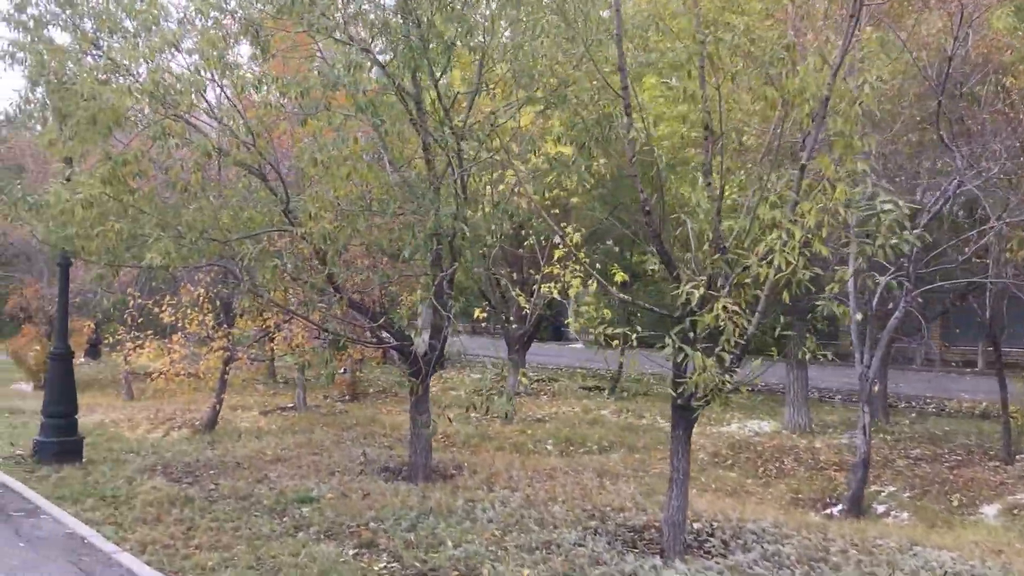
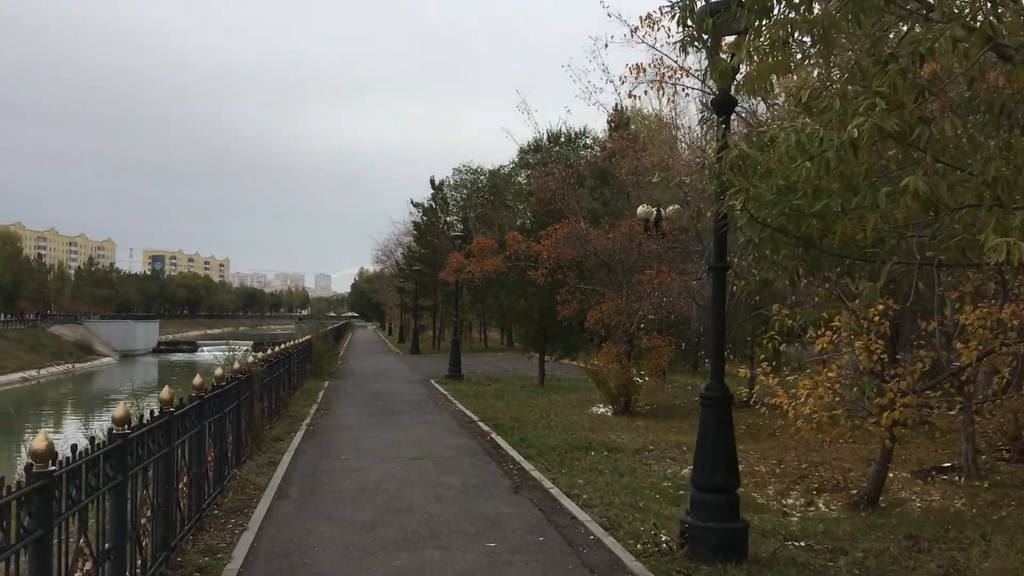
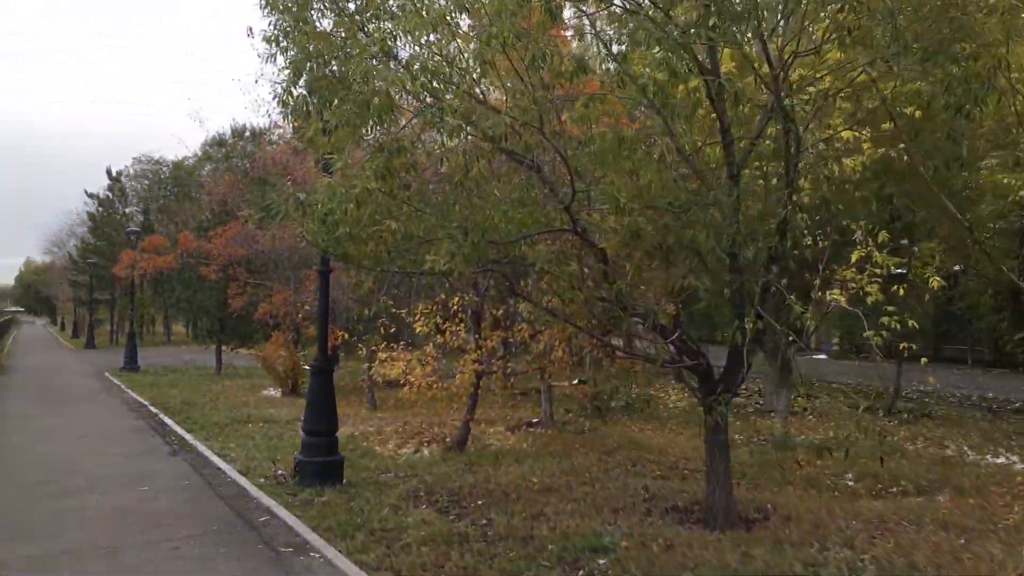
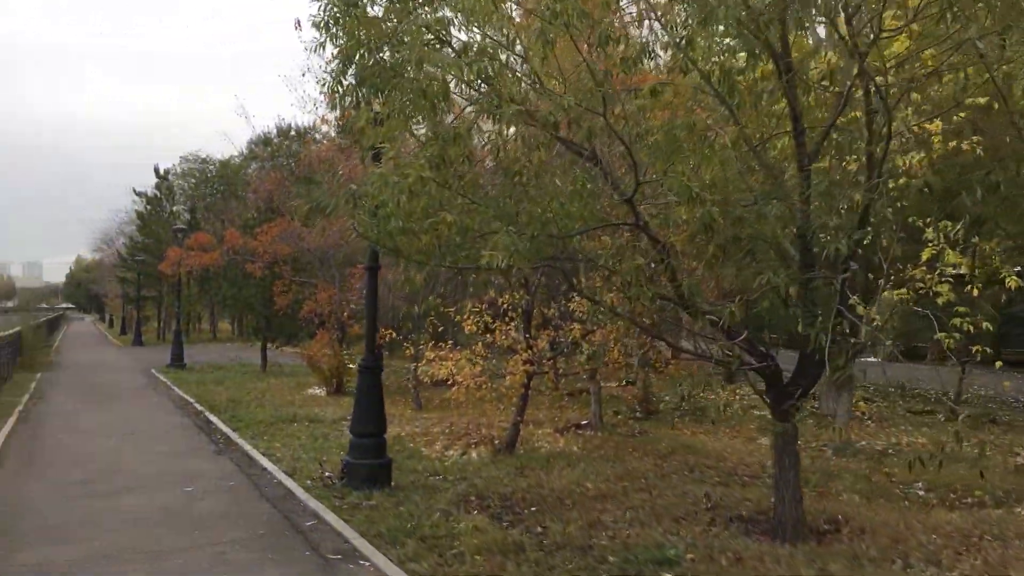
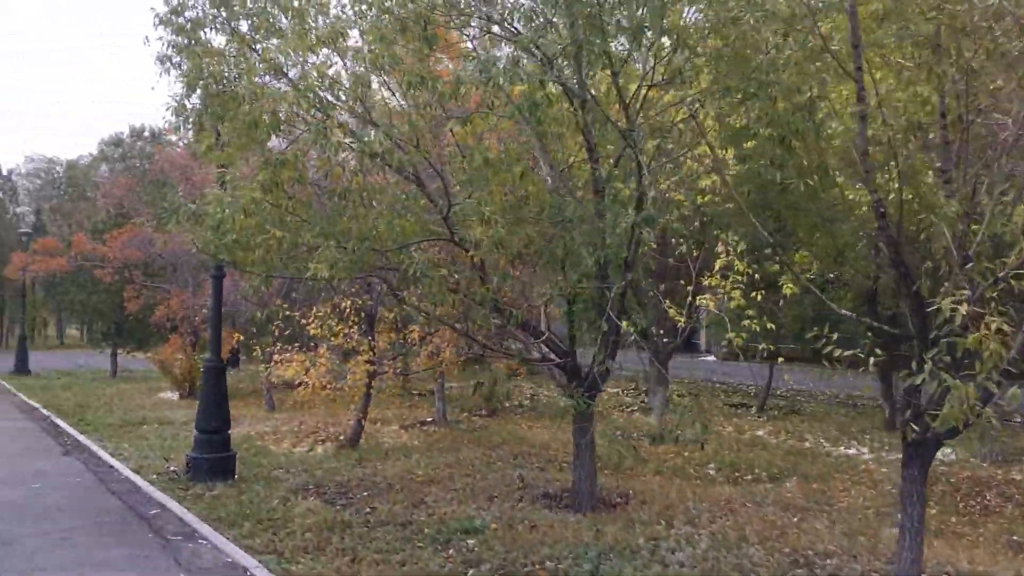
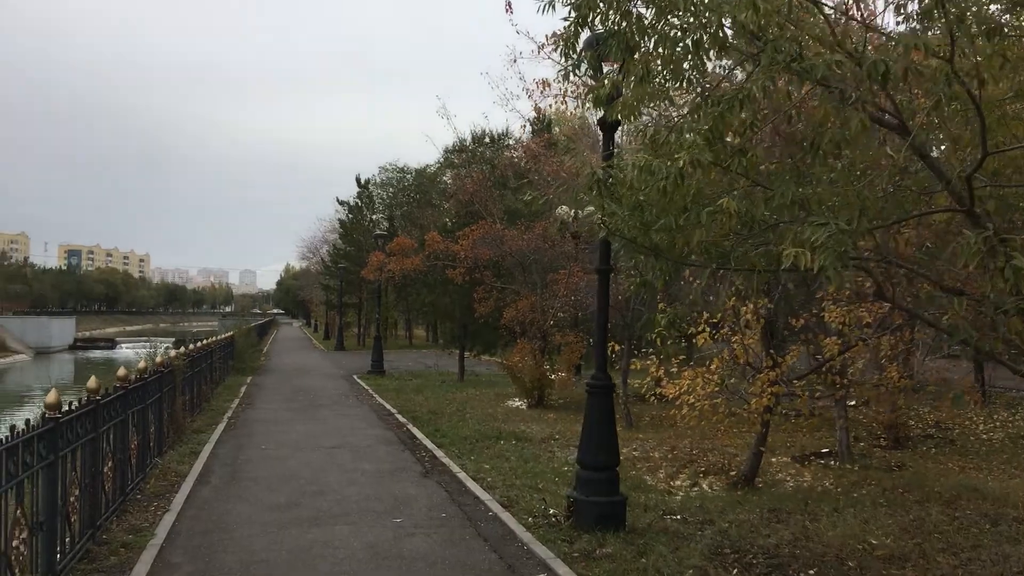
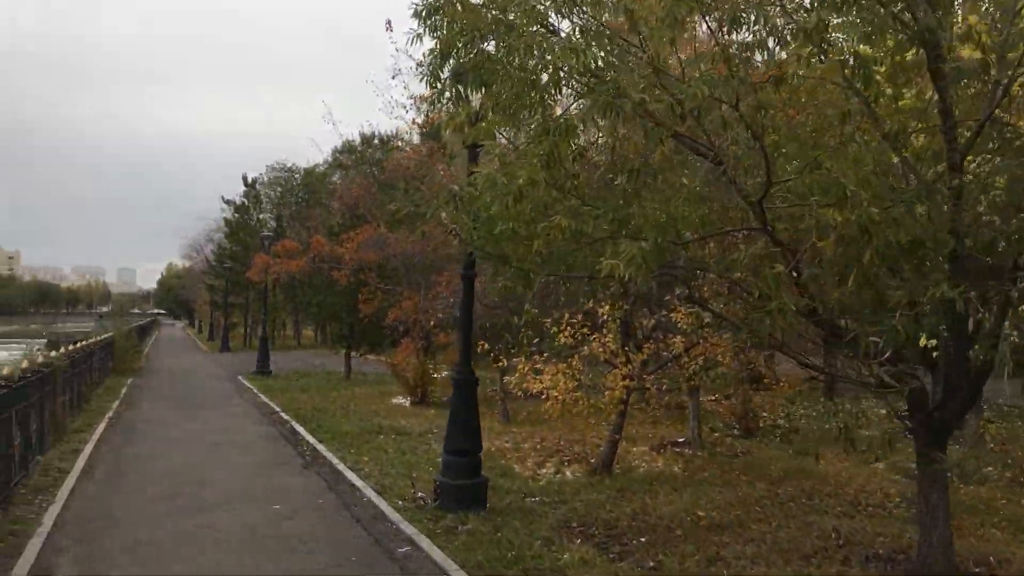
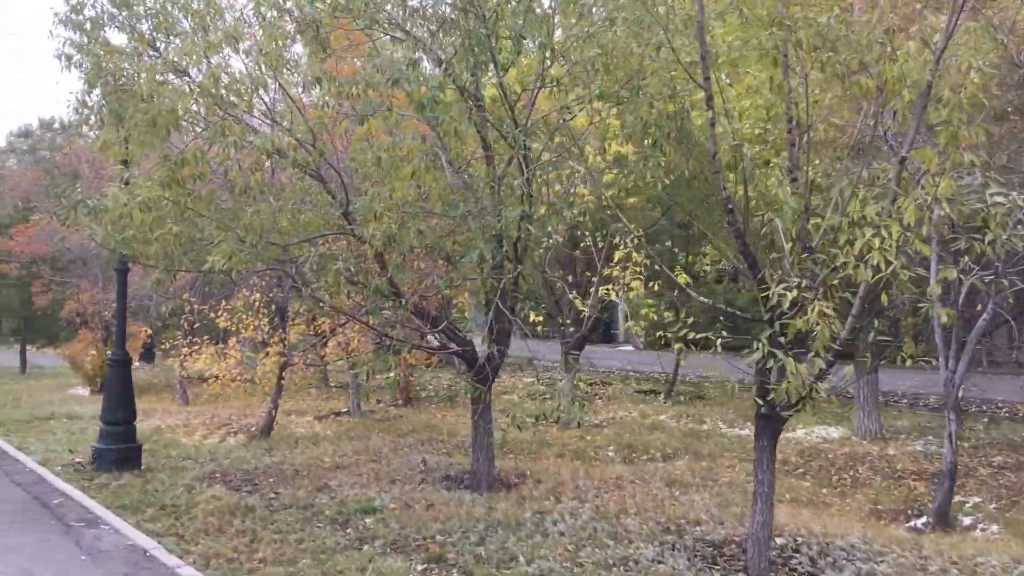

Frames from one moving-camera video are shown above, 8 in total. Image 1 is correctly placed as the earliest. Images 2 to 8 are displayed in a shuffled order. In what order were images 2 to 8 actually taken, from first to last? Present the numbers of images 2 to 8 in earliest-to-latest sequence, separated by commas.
8, 5, 3, 4, 7, 6, 2
